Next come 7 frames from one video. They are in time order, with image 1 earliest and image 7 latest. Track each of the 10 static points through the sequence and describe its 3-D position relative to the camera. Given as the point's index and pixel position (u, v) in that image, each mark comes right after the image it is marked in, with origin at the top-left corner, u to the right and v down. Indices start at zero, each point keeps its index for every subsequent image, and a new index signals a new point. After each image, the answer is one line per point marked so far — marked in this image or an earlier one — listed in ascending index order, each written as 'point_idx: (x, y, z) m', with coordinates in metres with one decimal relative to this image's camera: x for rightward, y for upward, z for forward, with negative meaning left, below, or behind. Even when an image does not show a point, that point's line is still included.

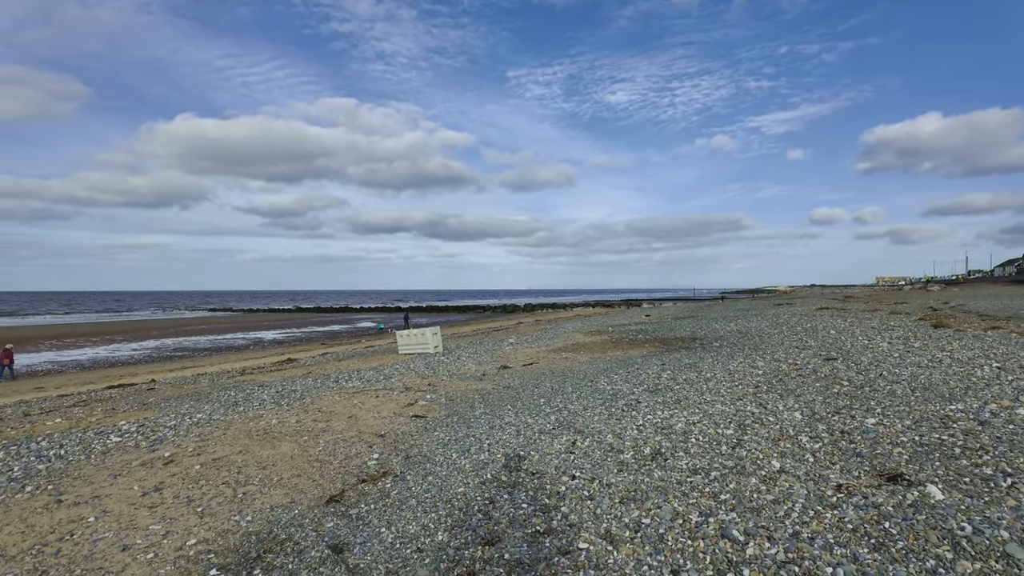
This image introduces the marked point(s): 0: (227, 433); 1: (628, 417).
0: (-5.7, -2.9, +12.7) m
1: (+2.0, -2.2, +10.8) m
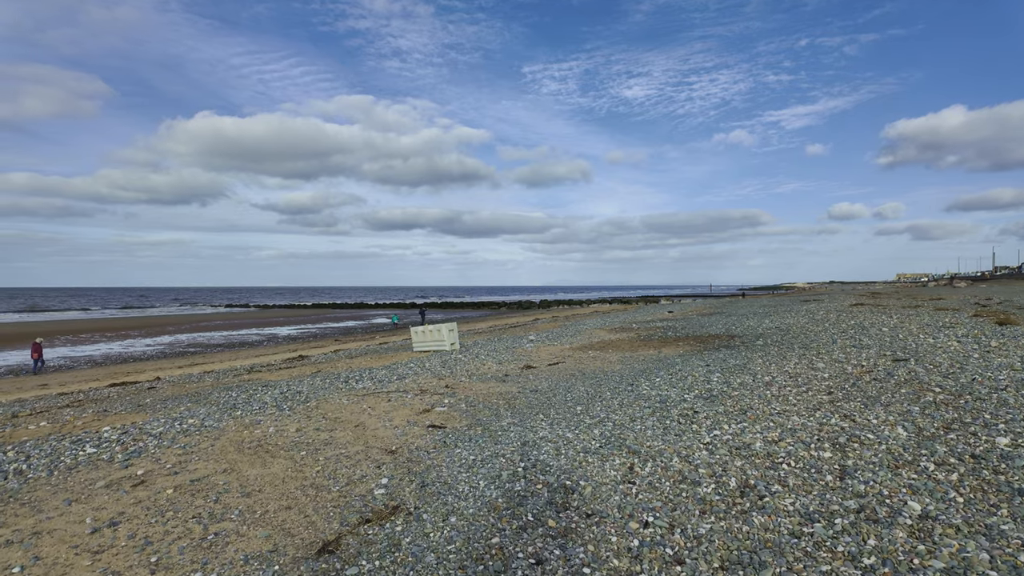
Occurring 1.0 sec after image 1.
0: (-5.1, -2.7, +11.0) m
1: (+2.5, -2.1, +8.9) m
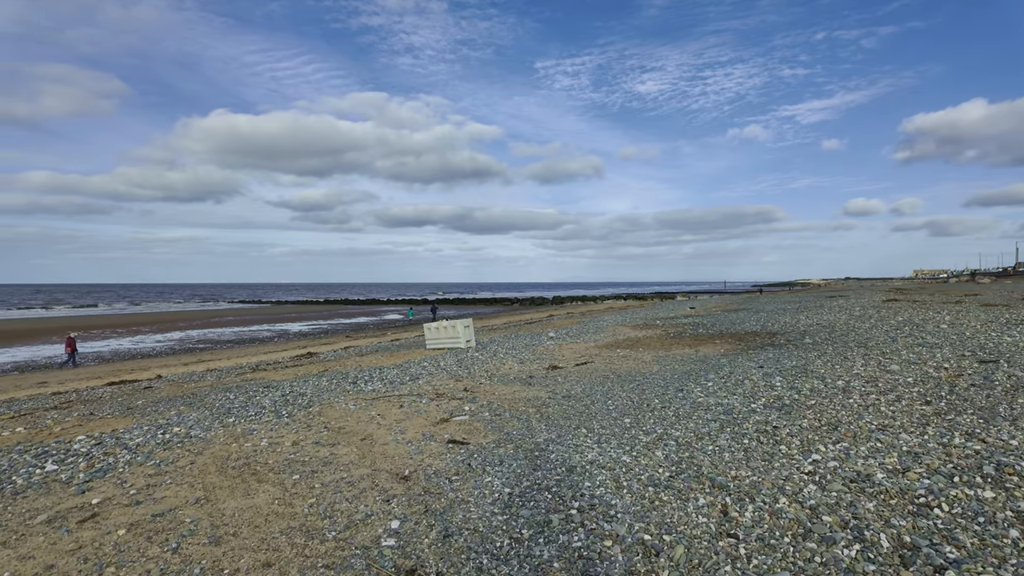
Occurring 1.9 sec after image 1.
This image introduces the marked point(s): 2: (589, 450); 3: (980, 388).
0: (-4.6, -2.5, +9.2) m
1: (+3.0, -1.9, +7.0) m
2: (+0.9, -2.0, +7.9) m
3: (+7.8, -1.7, +10.7) m
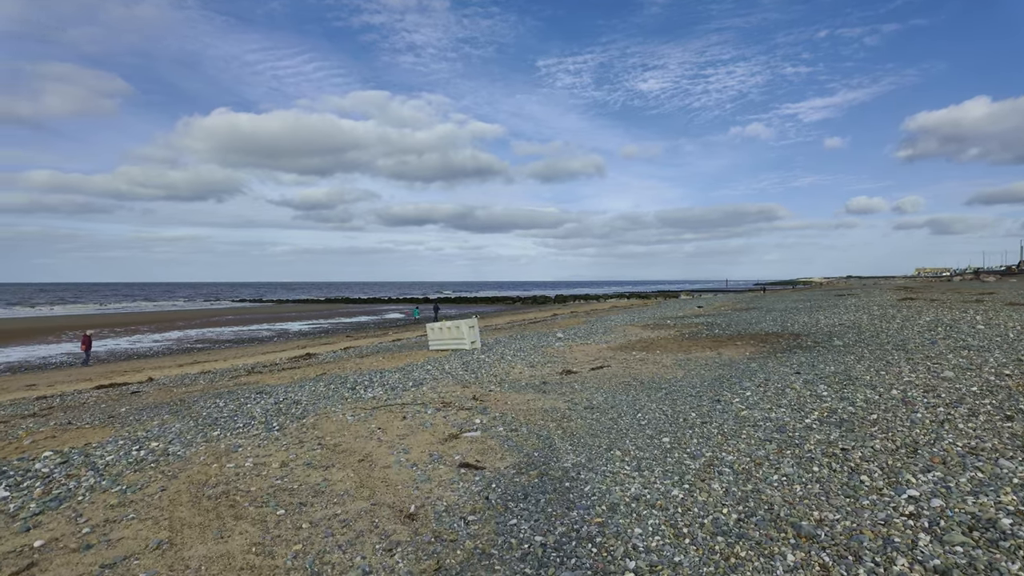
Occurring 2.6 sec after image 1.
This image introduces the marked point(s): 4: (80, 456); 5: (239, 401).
0: (-4.3, -2.5, +8.0) m
1: (+3.2, -1.9, +5.8) m
2: (+1.2, -2.0, +6.6) m
3: (+8.1, -1.6, +9.4) m
4: (-7.2, -2.8, +10.6) m
5: (-7.2, -3.0, +16.8) m
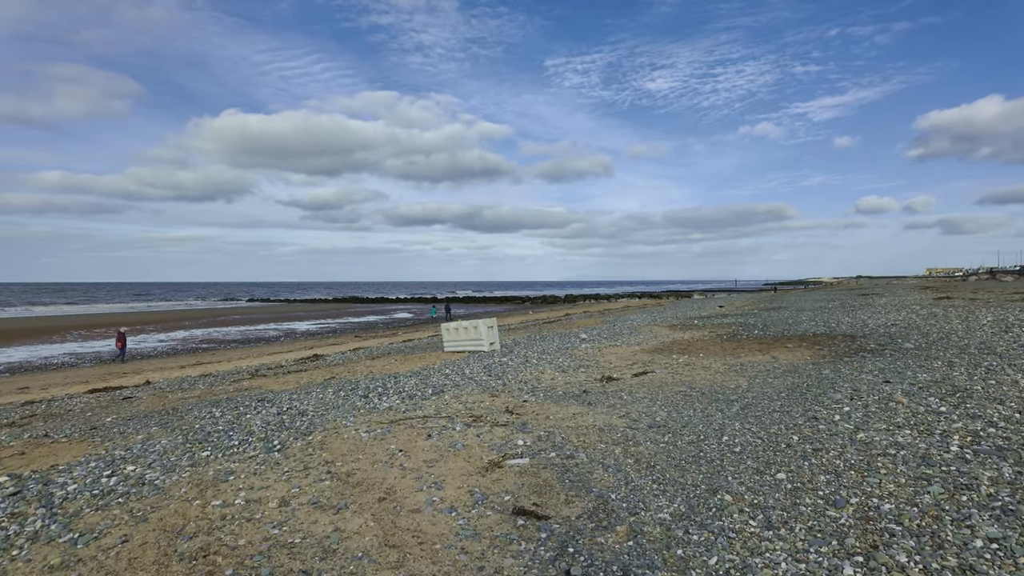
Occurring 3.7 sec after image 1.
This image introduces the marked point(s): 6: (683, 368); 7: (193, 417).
0: (-3.7, -2.4, +6.1) m
1: (+3.9, -1.8, +3.8) m
2: (+1.9, -1.9, +4.6) m
3: (+8.8, -1.5, +7.4) m
4: (-6.5, -2.7, +8.7) m
5: (-6.5, -2.8, +14.9) m
6: (+4.3, -2.0, +16.0) m
7: (-7.2, -2.9, +14.4) m
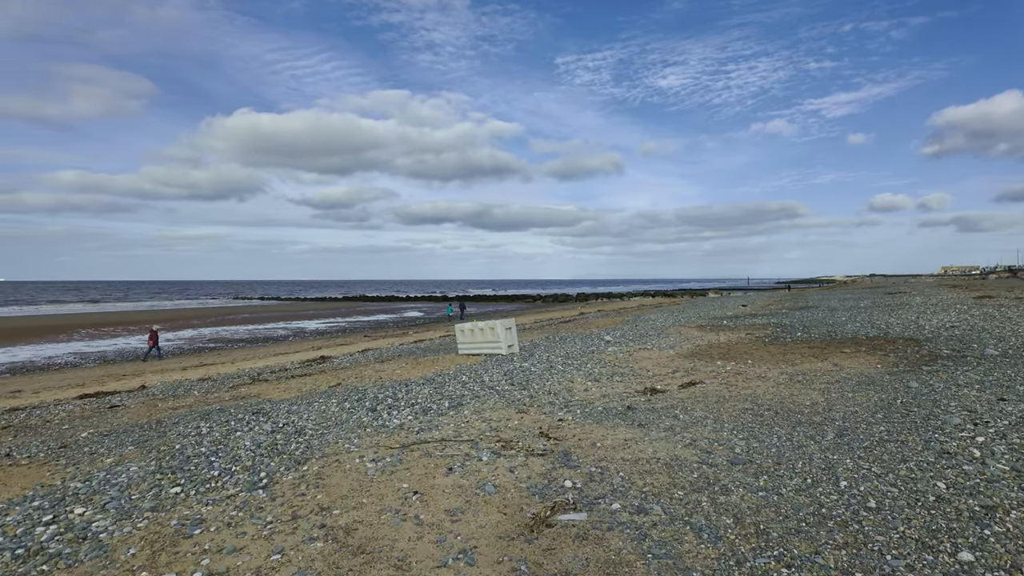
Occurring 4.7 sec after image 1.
0: (-3.2, -2.4, +4.2) m
1: (+4.3, -1.8, +1.8) m
2: (+2.3, -1.9, +2.7) m
3: (+9.3, -1.5, +5.3) m
4: (-6.0, -2.6, +6.9) m
5: (-5.9, -2.8, +13.1) m
6: (+4.9, -2.0, +14.0) m
7: (-6.6, -2.9, +12.6) m
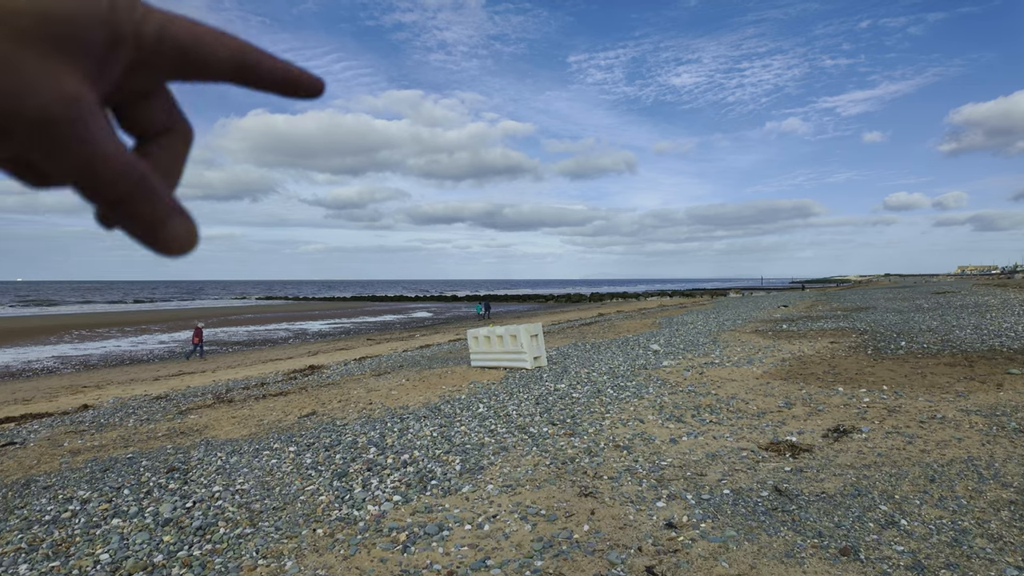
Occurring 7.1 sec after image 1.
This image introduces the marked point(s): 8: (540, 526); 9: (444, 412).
0: (-2.7, -2.3, -0.6) m
1: (+4.7, -1.7, -3.2) m
2: (+2.8, -1.8, -2.2) m
3: (+9.8, -1.5, +0.3) m
4: (-5.4, -2.6, +2.1) m
5: (-5.2, -2.7, +8.4) m
6: (+5.6, -1.9, +9.1) m
7: (-6.0, -2.8, +7.9) m
8: (+0.3, -2.2, +5.9) m
9: (-1.3, -2.4, +12.2) m
